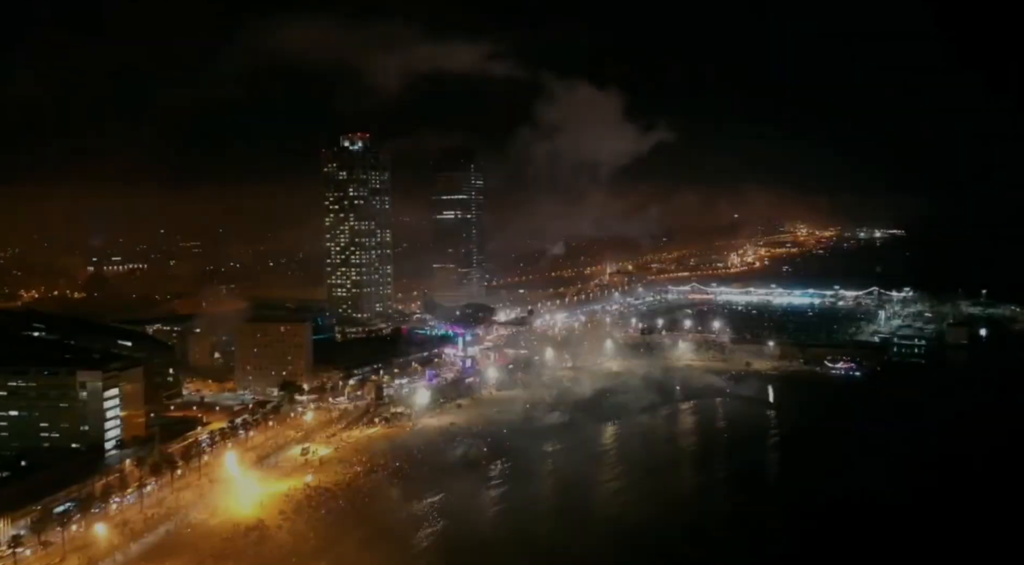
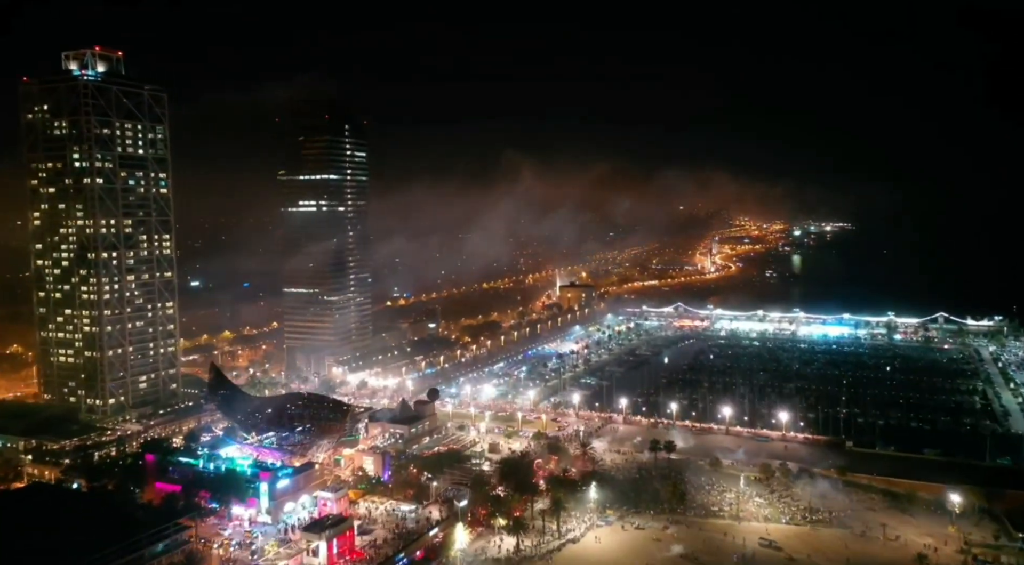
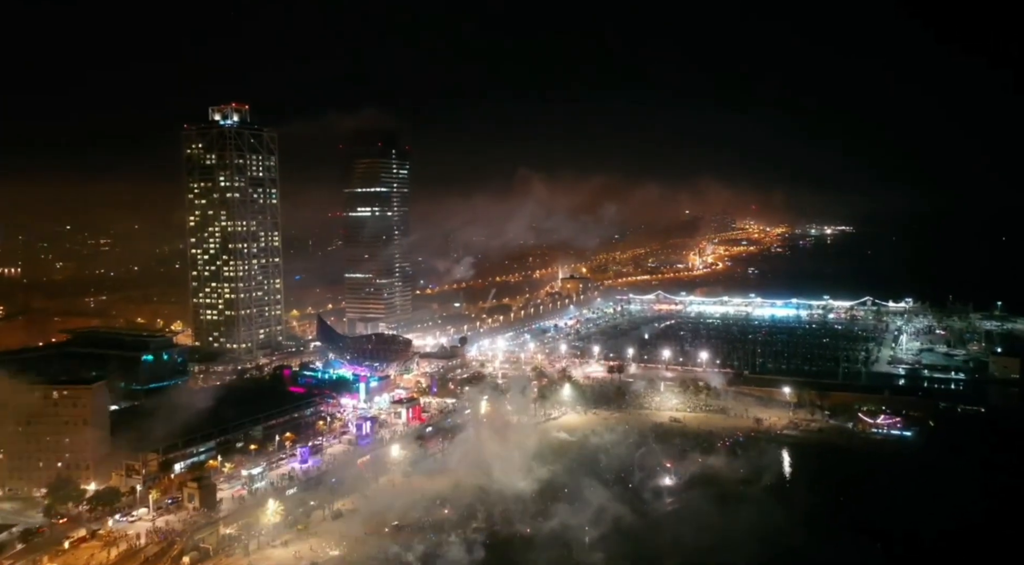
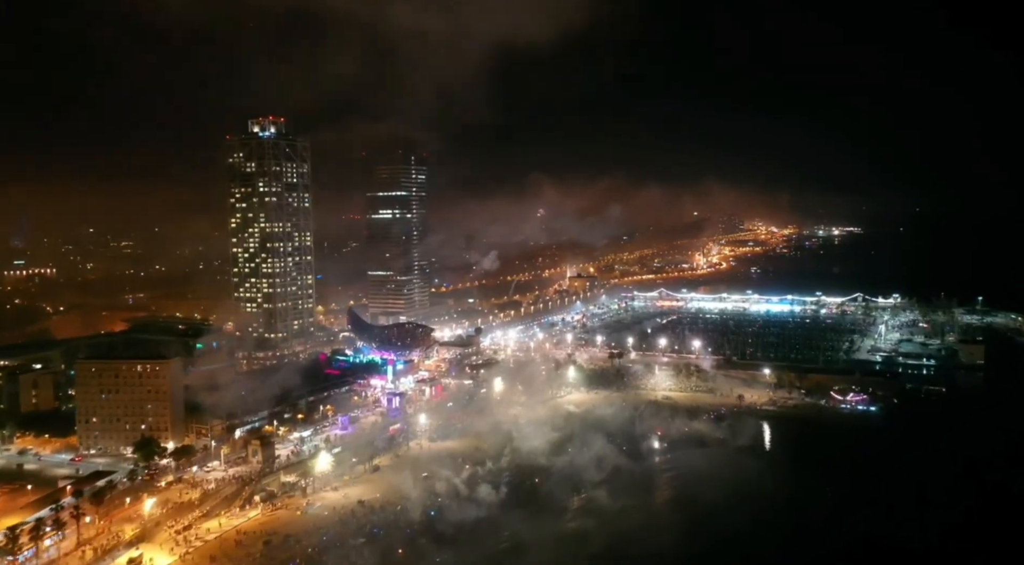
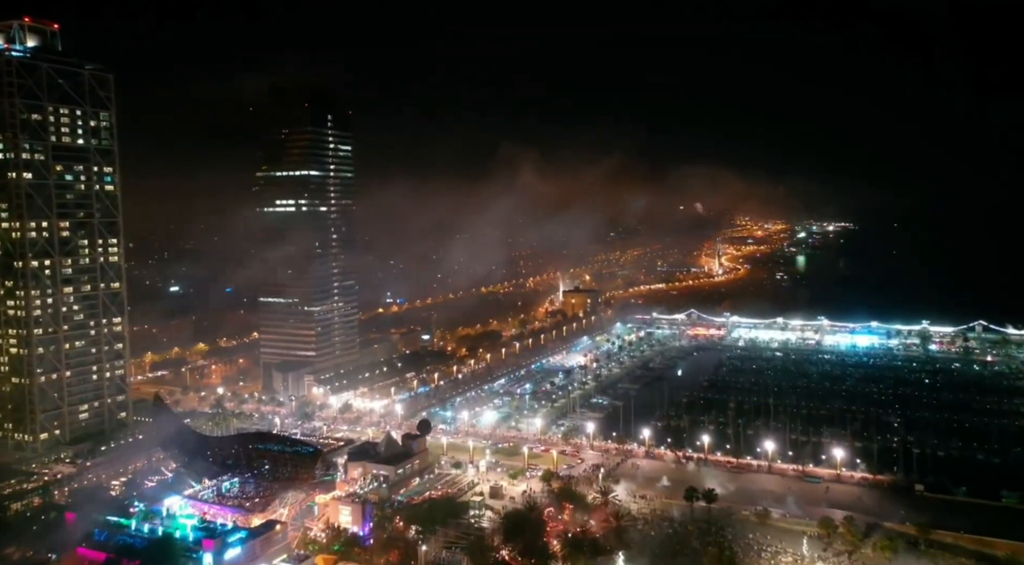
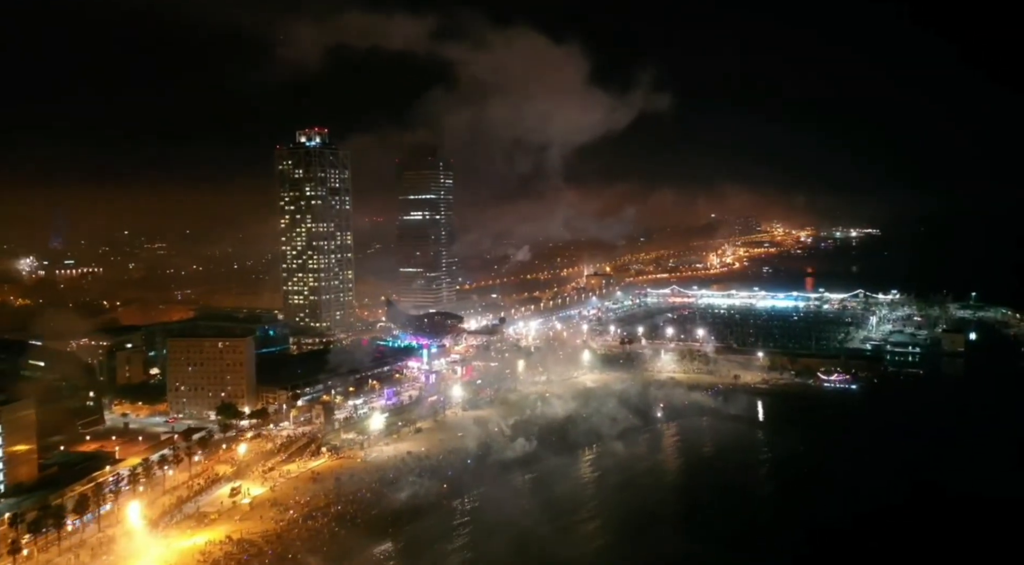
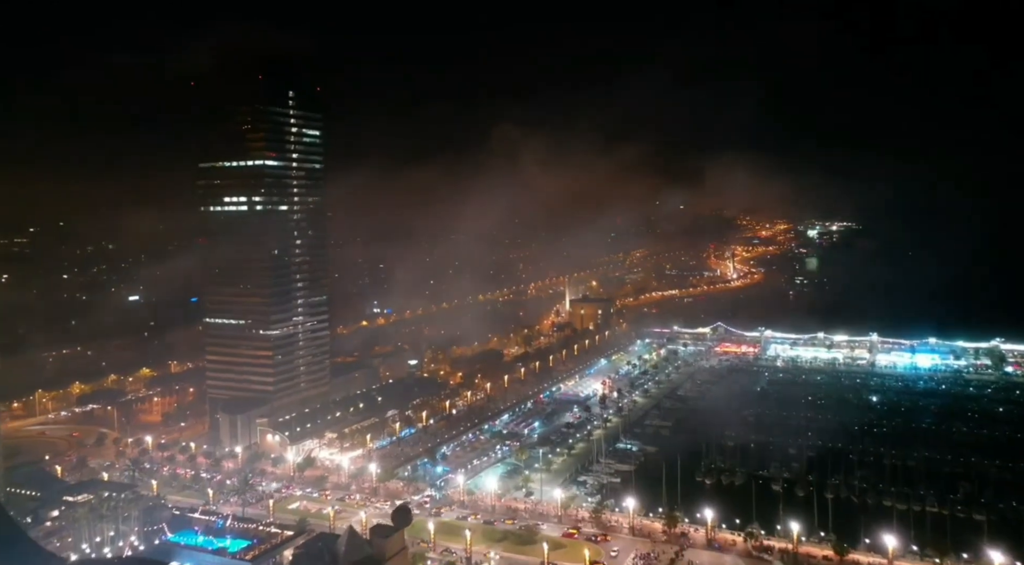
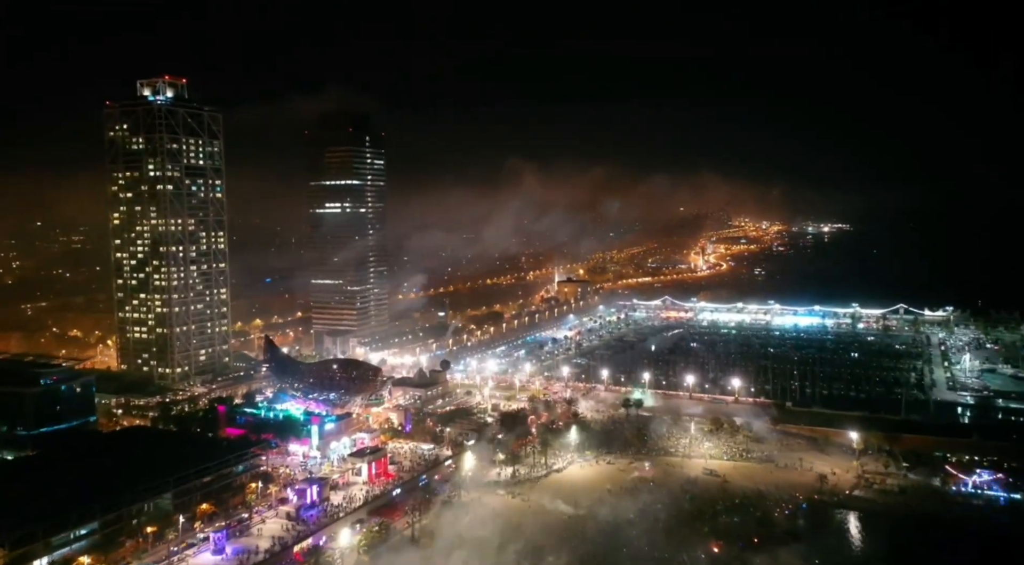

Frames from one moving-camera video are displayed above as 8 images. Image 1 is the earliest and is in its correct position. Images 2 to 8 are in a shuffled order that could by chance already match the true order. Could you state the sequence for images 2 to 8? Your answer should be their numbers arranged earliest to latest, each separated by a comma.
6, 4, 3, 8, 2, 5, 7
